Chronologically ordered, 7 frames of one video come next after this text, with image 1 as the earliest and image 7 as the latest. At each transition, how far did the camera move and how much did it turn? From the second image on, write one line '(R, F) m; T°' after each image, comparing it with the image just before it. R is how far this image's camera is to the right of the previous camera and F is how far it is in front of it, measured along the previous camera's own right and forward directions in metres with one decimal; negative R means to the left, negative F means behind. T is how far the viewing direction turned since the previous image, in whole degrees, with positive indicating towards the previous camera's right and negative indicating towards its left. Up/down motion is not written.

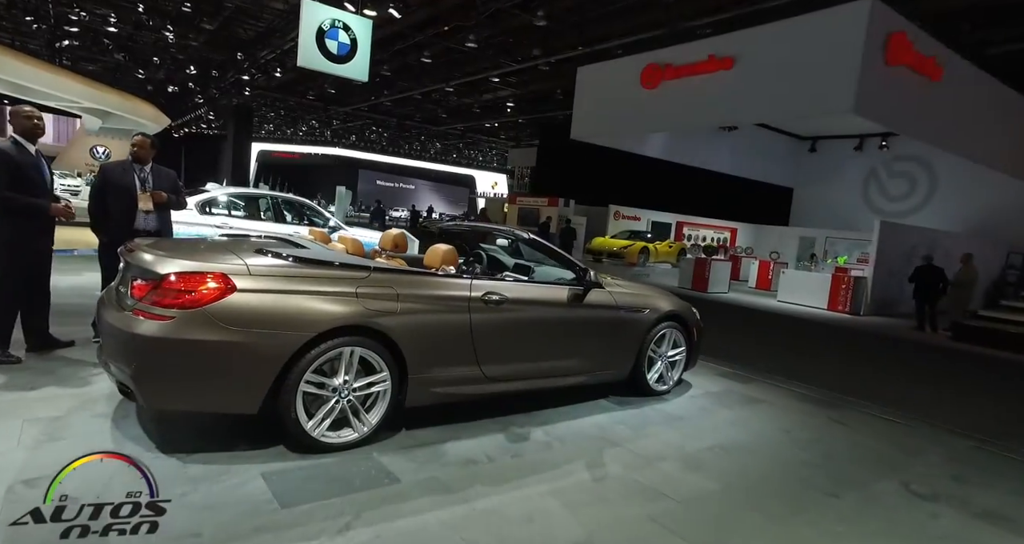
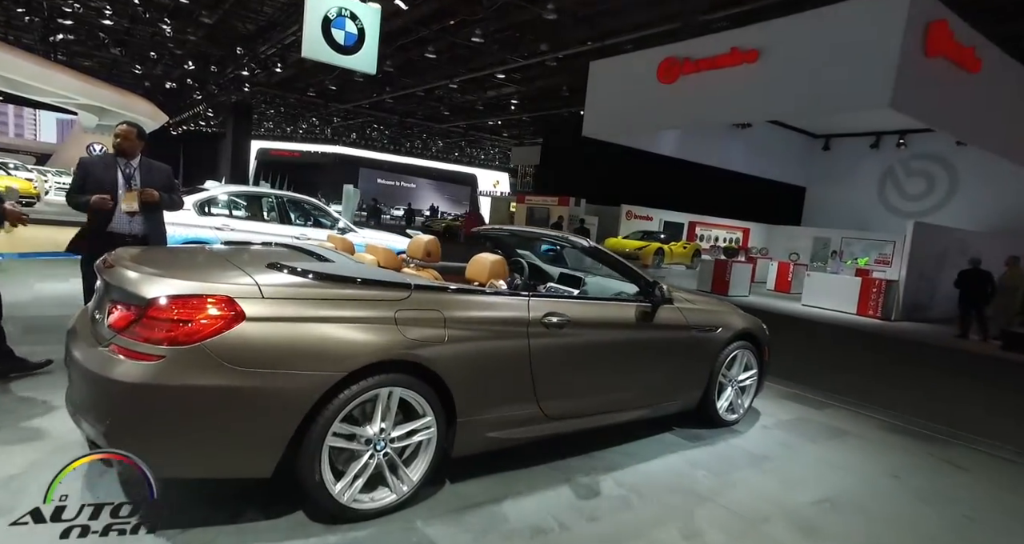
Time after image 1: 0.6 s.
(-0.3, +0.6) m; 0°
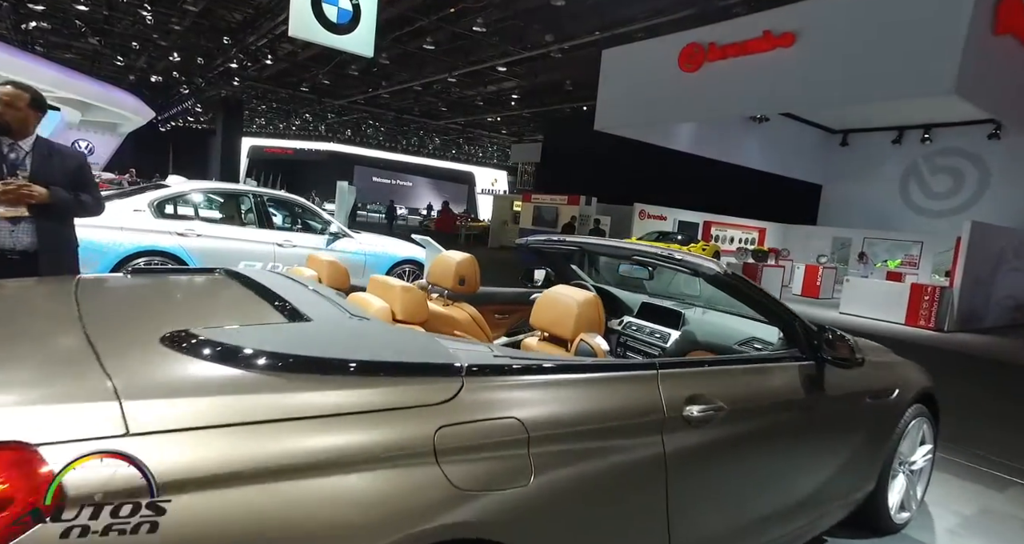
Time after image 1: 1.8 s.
(-0.3, +1.2) m; 0°
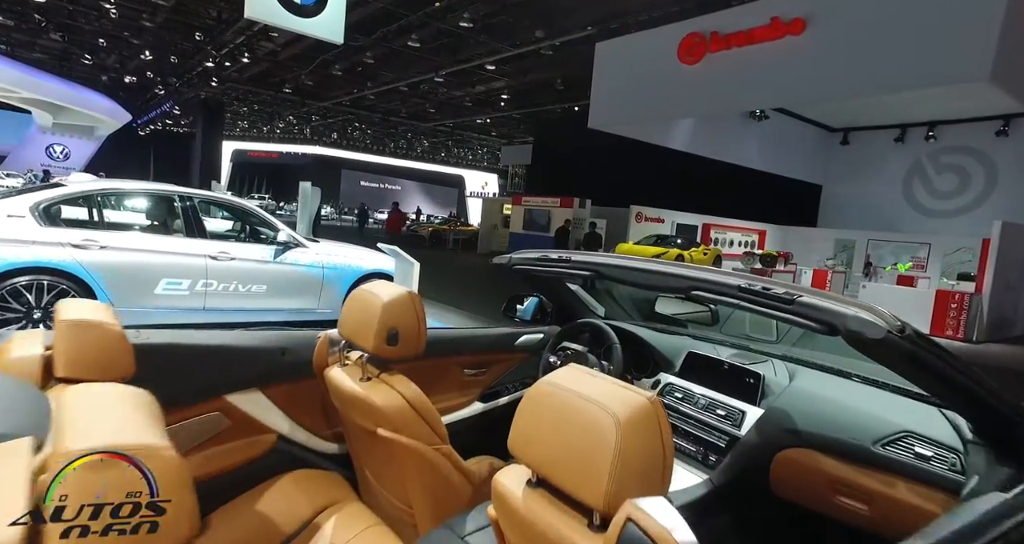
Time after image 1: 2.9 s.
(+0.1, +1.0) m; +1°
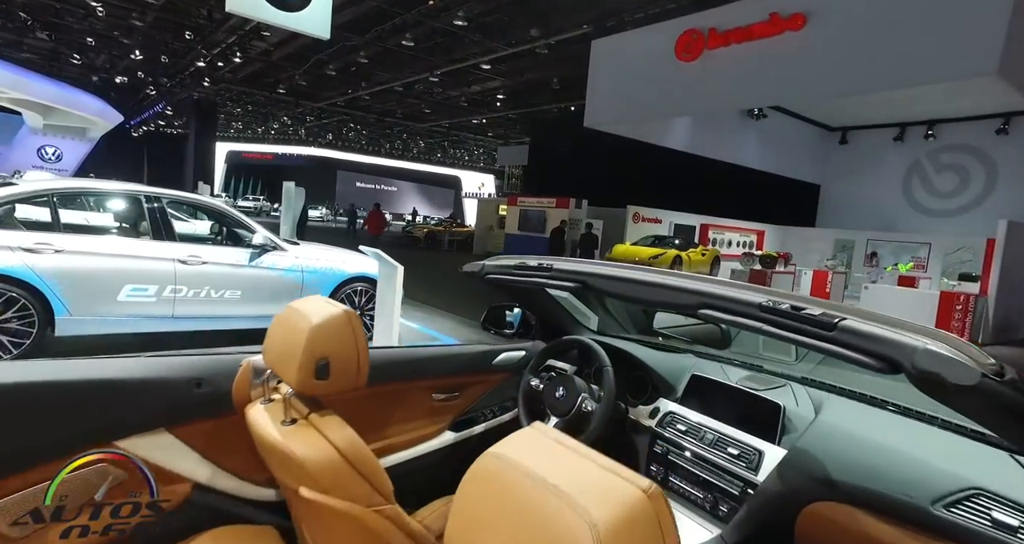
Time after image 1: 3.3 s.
(+0.1, +0.3) m; 0°
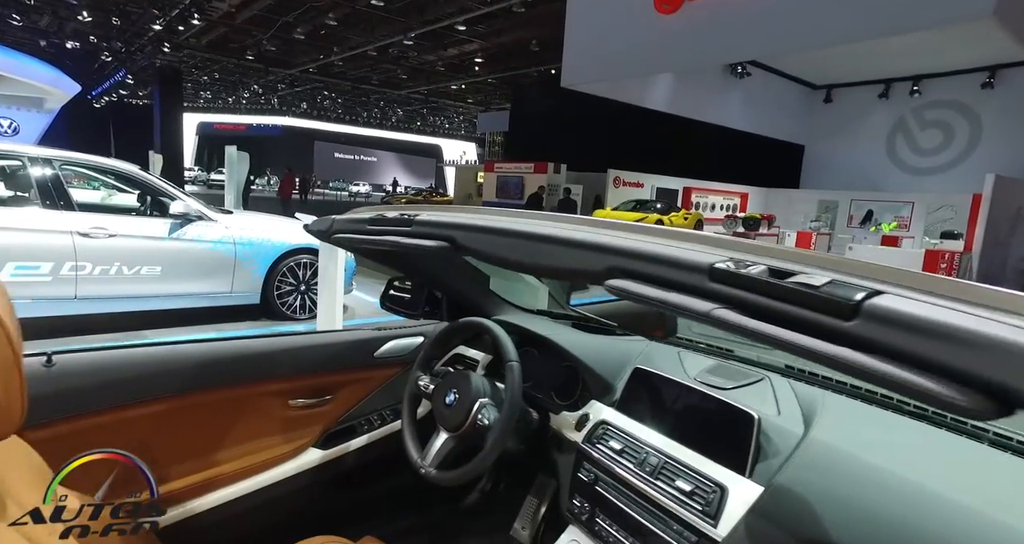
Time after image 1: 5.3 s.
(+0.2, +0.5) m; +1°
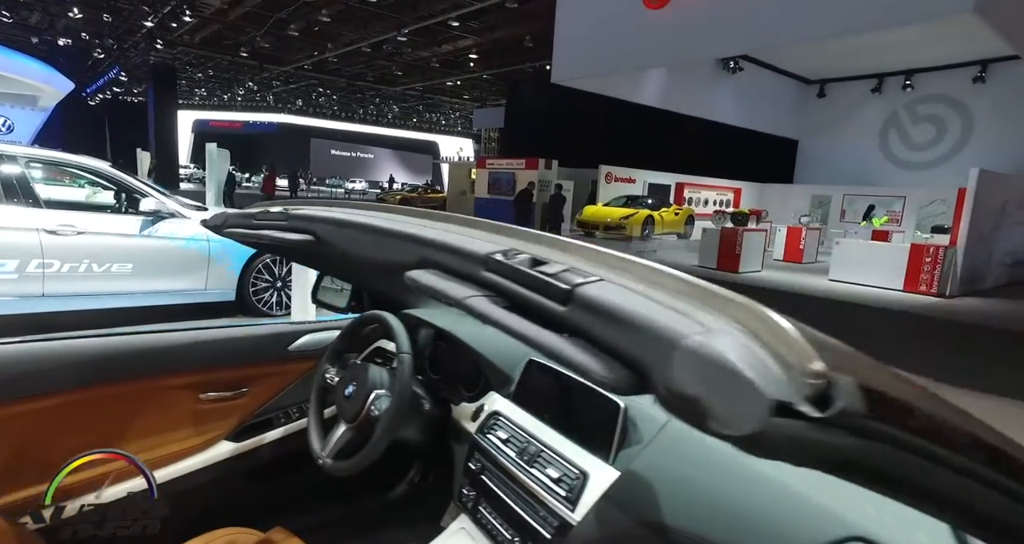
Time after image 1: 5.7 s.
(+0.2, 0.0) m; 0°
